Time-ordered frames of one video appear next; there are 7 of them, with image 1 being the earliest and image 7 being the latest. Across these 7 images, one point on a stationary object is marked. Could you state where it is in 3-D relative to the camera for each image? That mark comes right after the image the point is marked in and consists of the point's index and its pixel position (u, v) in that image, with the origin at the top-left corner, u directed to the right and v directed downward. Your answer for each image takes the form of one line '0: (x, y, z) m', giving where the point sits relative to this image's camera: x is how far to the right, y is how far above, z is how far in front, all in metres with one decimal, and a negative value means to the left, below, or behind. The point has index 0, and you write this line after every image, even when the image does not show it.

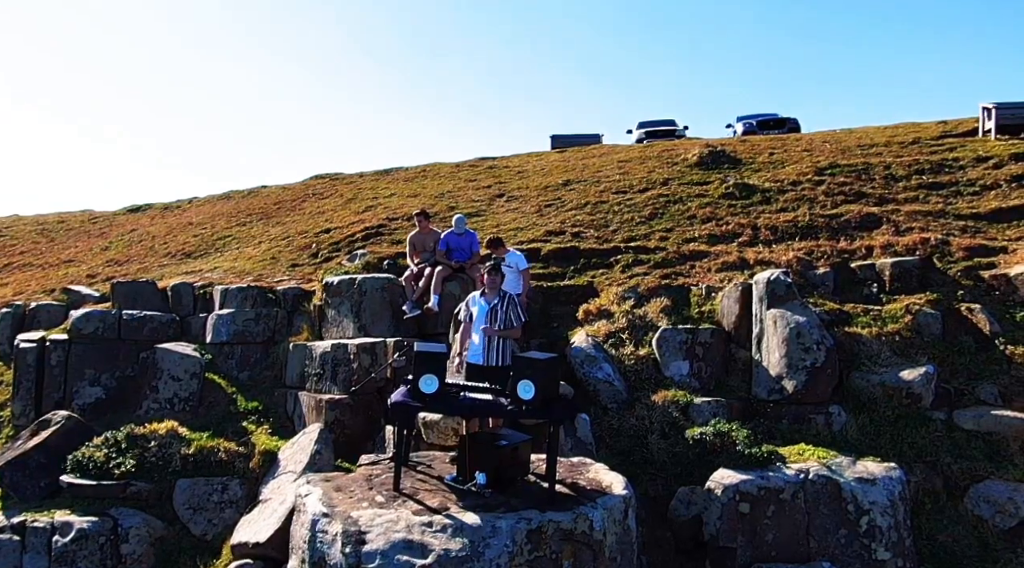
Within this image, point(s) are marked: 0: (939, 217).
0: (+7.2, +1.1, +13.1) m
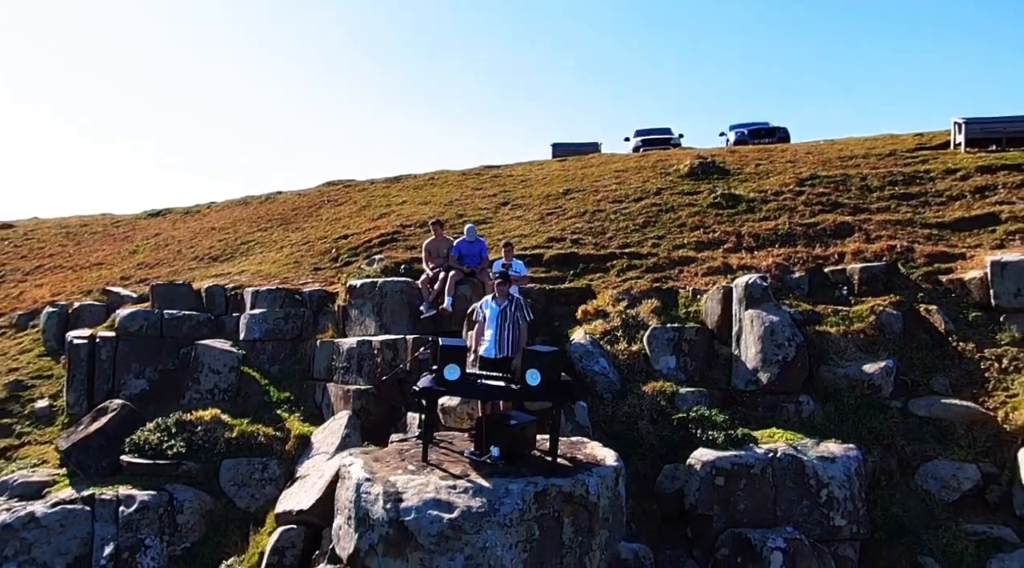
0: (+7.3, +1.1, +14.4) m
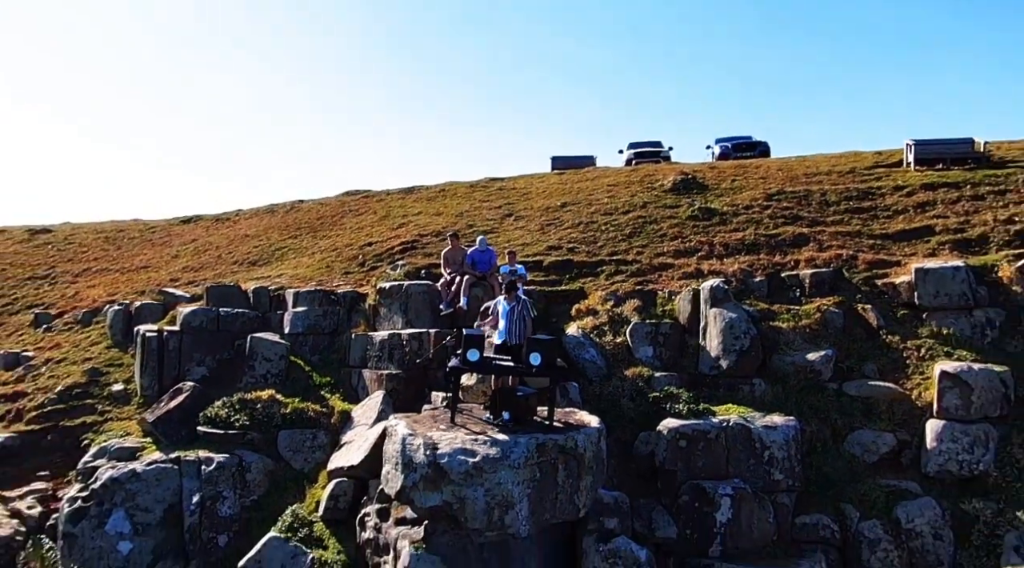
0: (+7.4, +1.0, +16.8) m
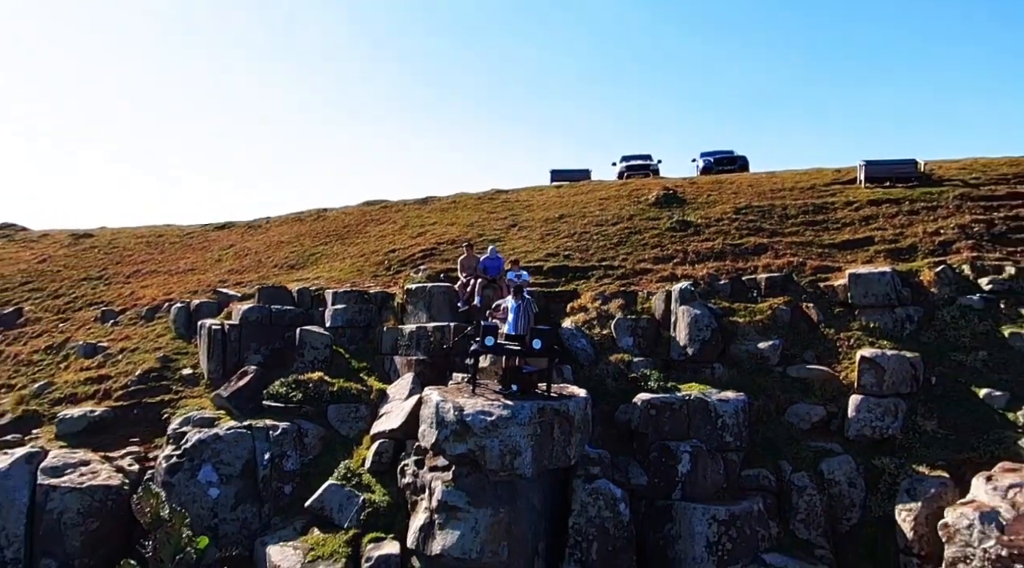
0: (+7.6, +1.0, +19.8) m
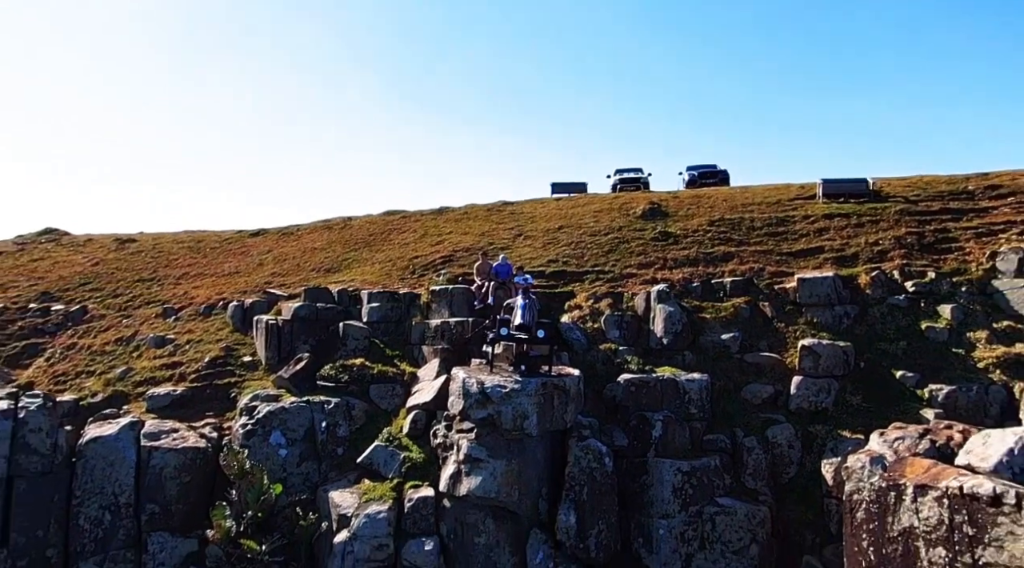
0: (+7.8, +0.9, +23.5) m
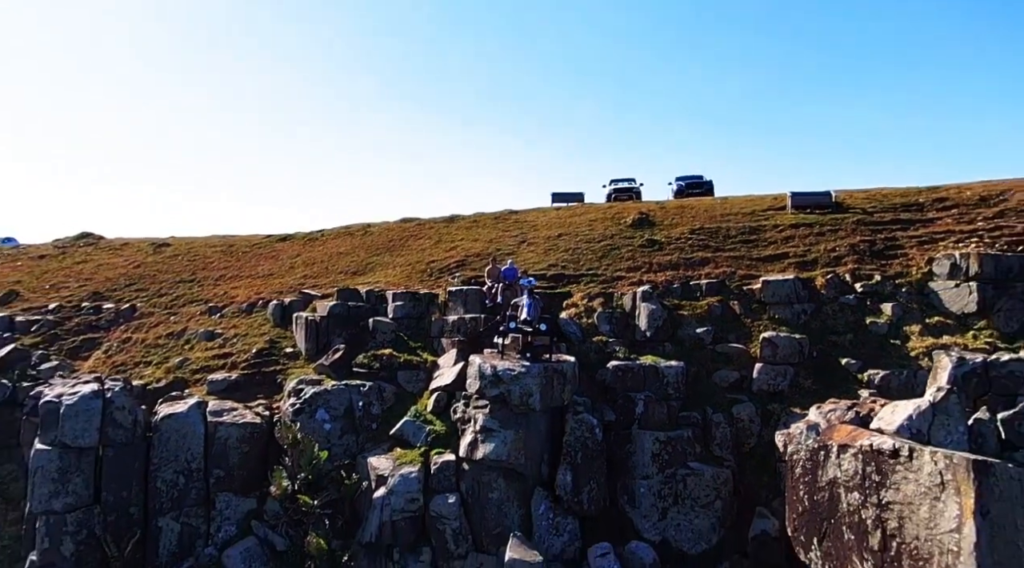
0: (+8.0, +0.9, +27.0) m
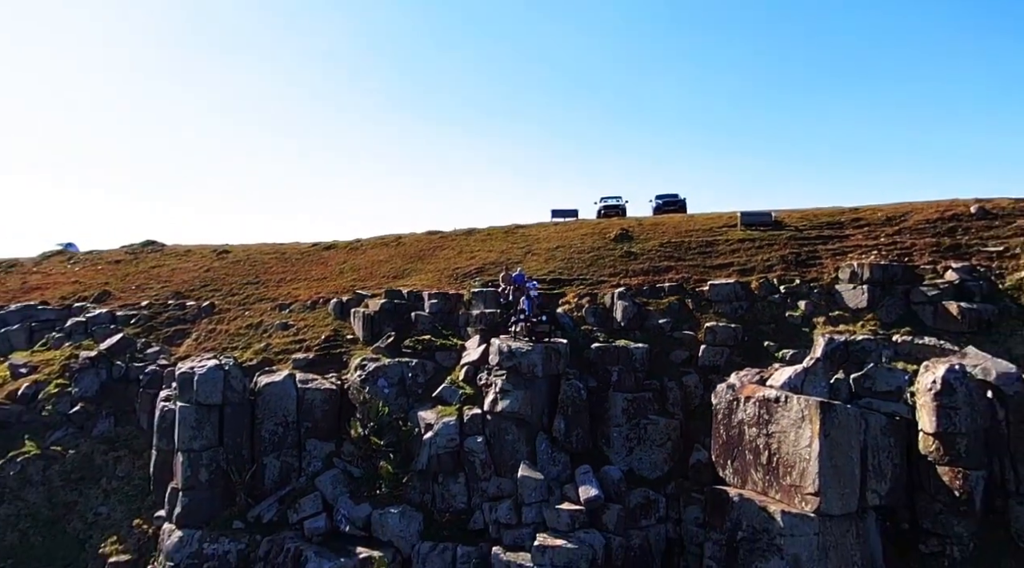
0: (+8.3, +0.8, +34.9) m
